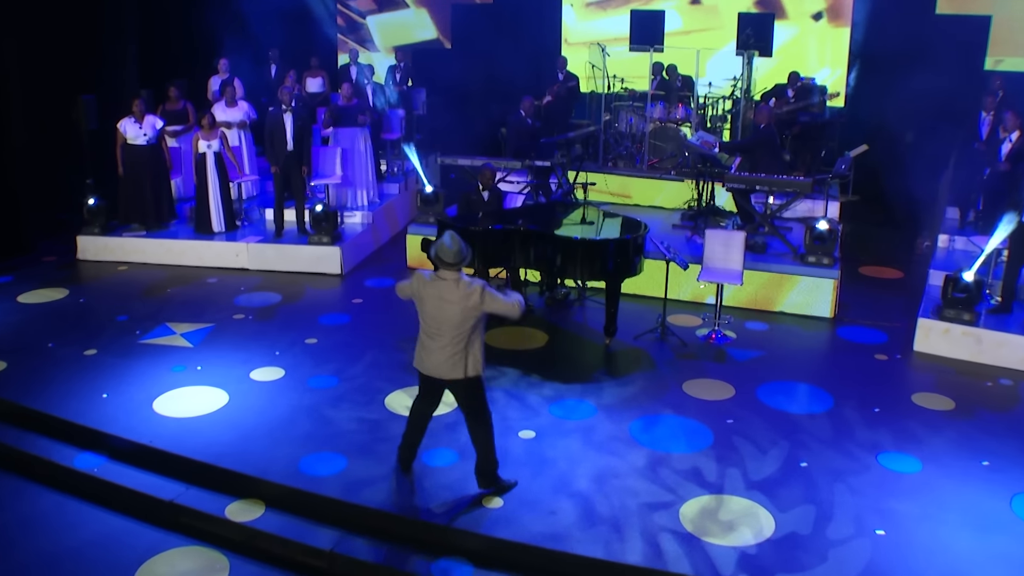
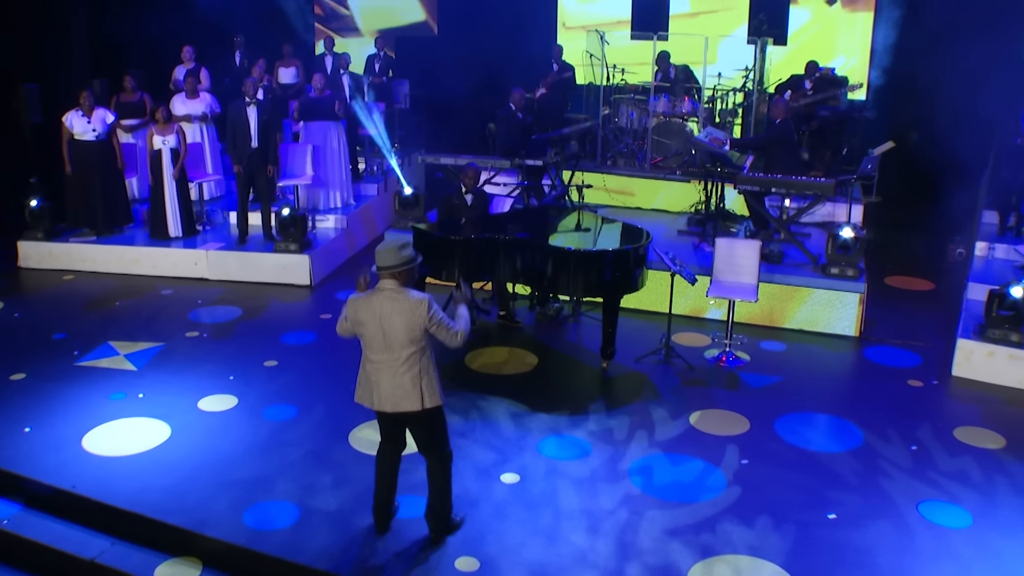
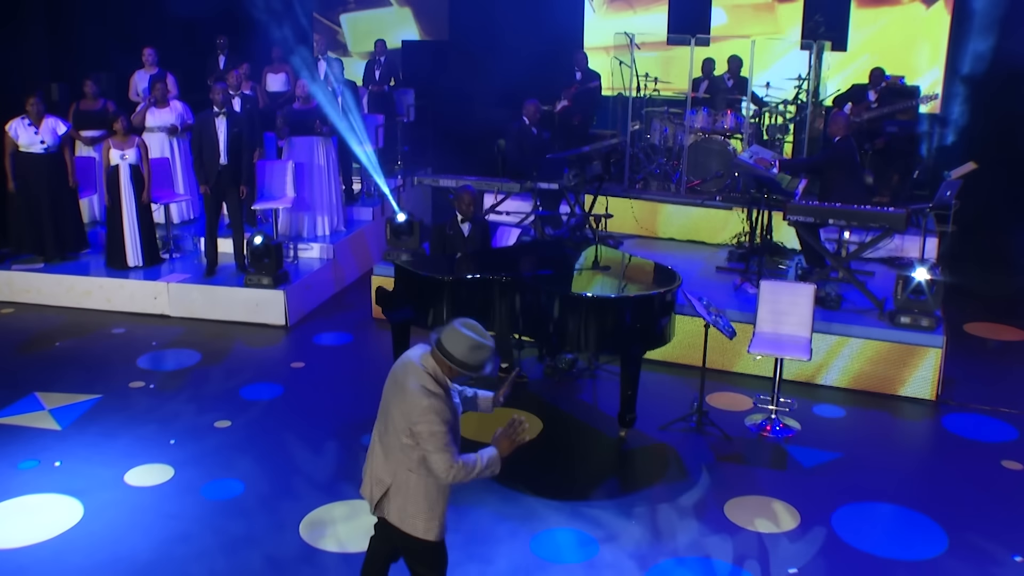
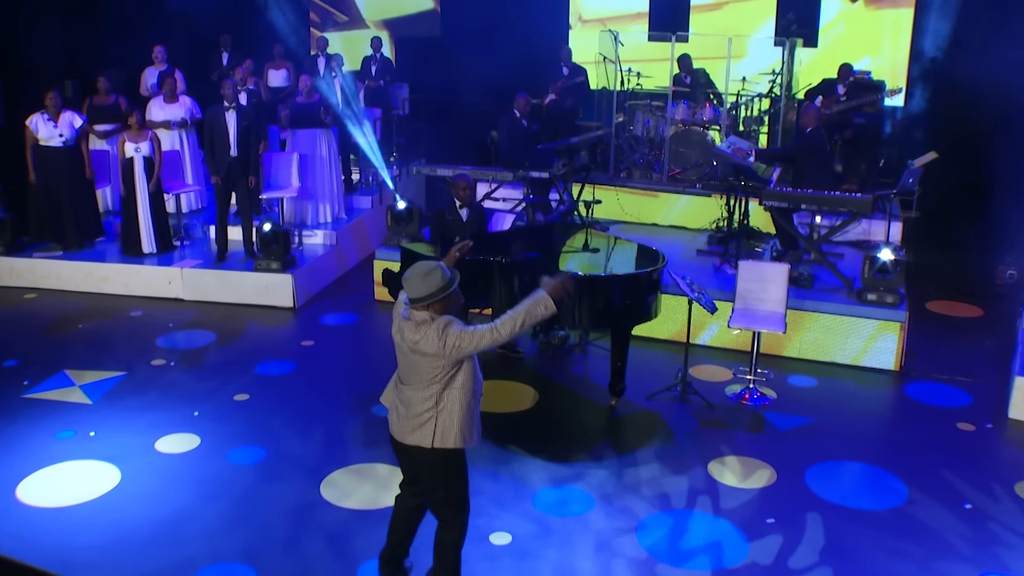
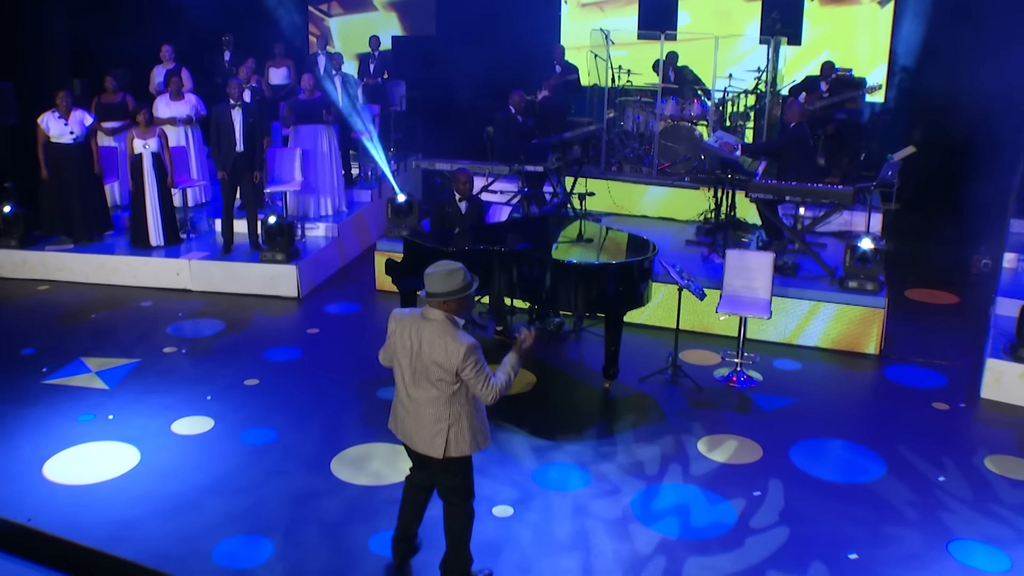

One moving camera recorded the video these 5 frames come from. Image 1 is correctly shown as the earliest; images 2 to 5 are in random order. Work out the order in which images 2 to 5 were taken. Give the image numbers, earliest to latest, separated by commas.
2, 5, 4, 3
